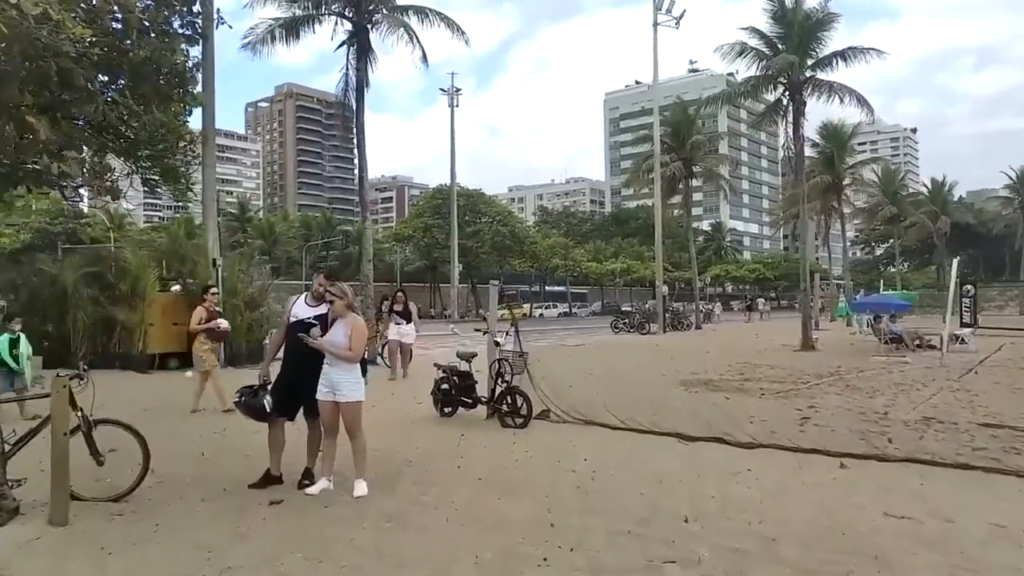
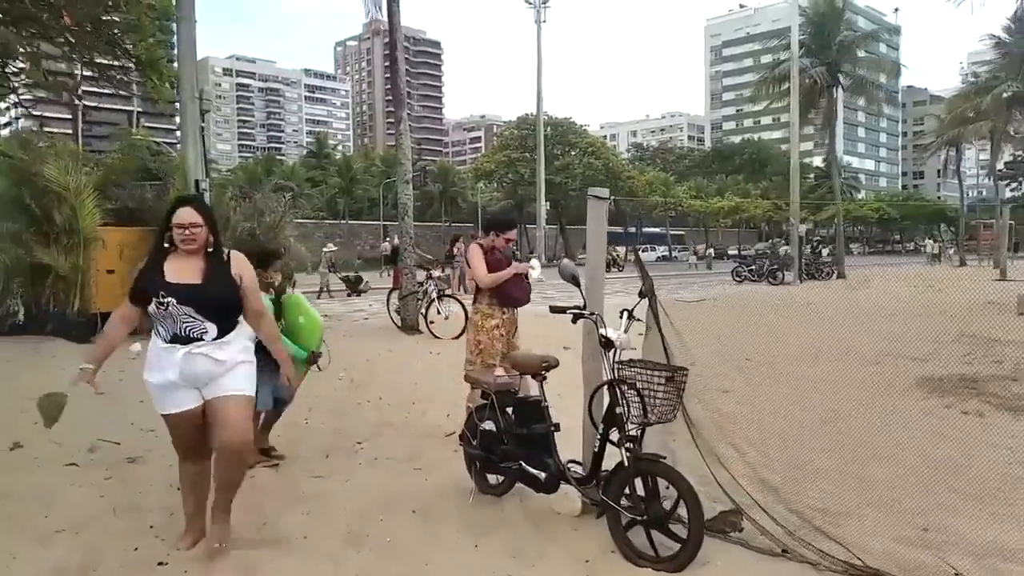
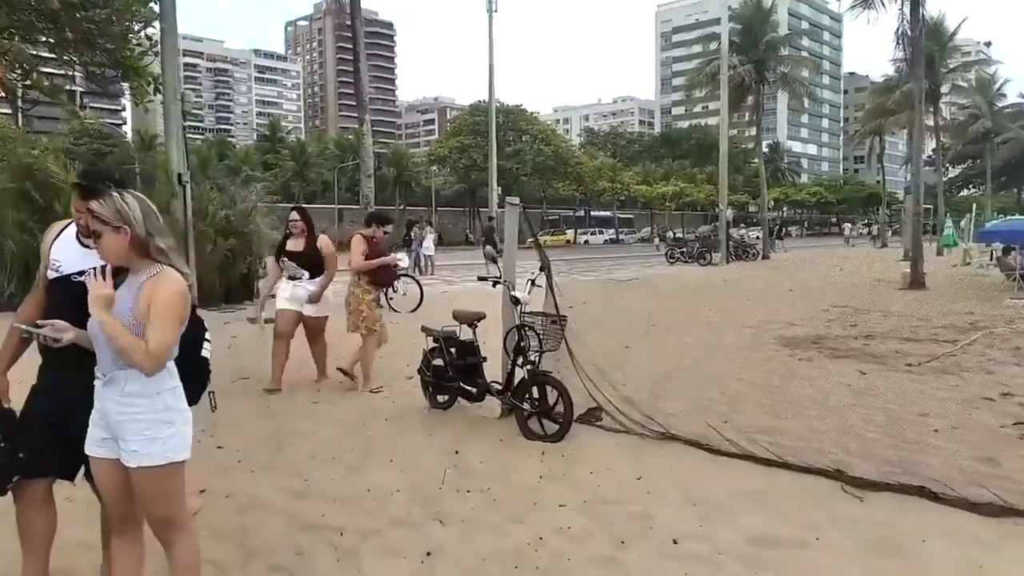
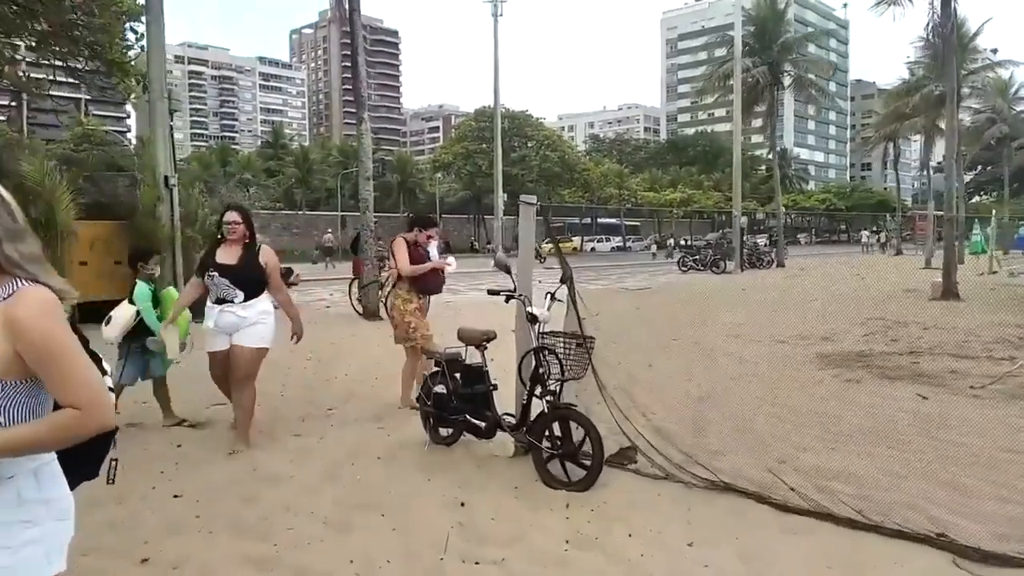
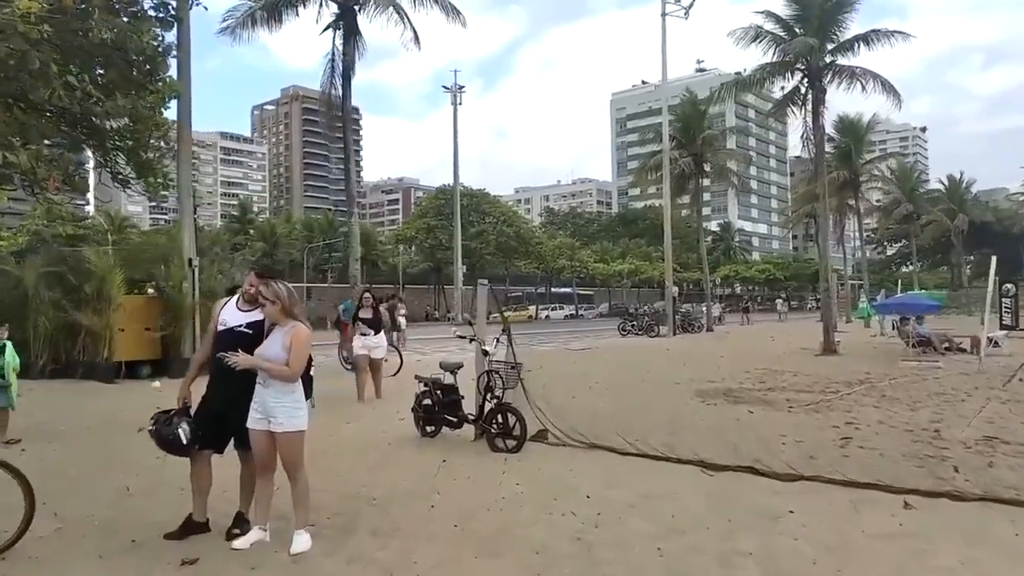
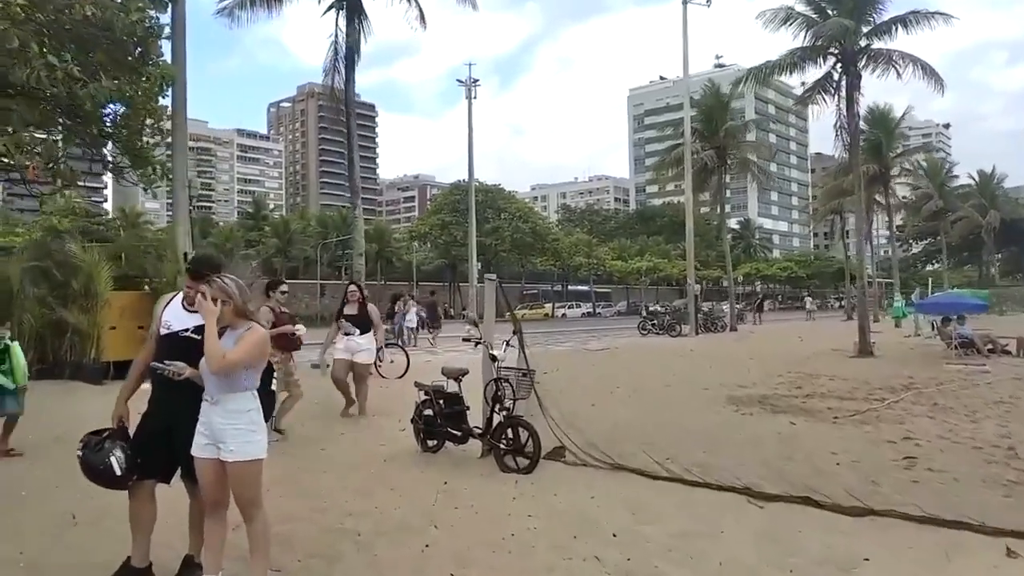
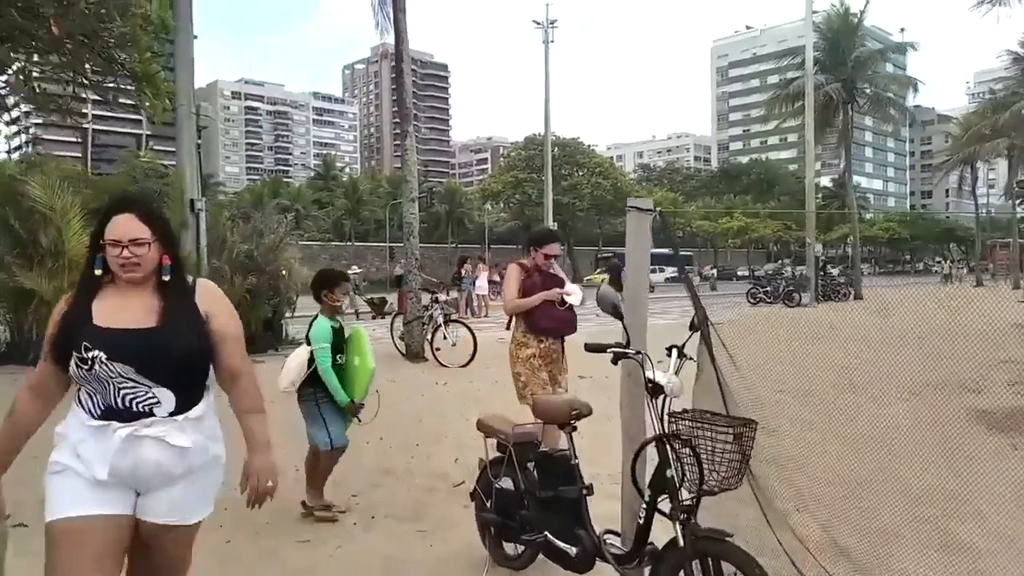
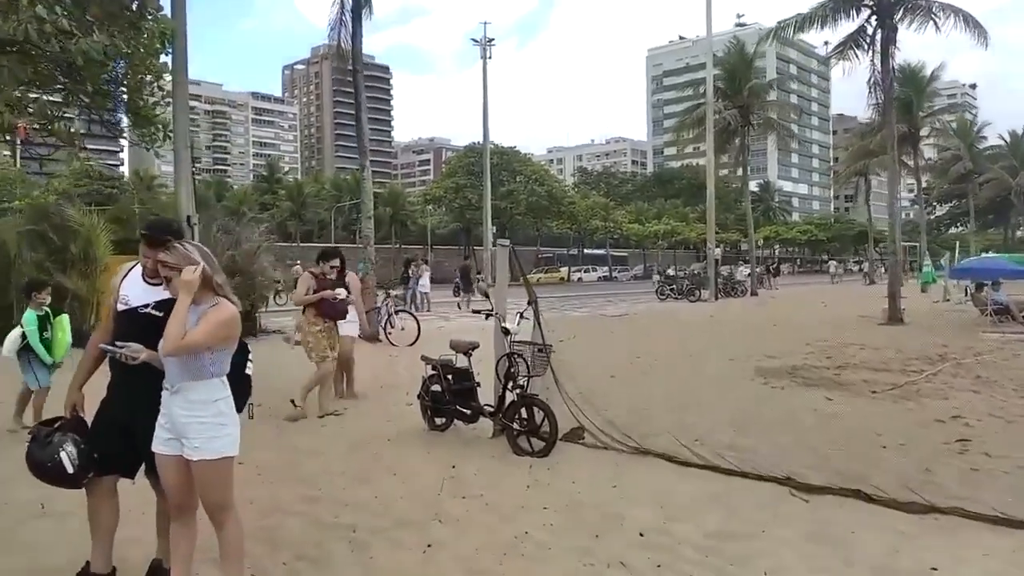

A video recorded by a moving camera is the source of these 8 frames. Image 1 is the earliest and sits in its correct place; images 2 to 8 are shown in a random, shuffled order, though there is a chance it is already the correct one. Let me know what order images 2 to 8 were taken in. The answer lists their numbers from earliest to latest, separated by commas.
5, 6, 8, 3, 4, 2, 7
